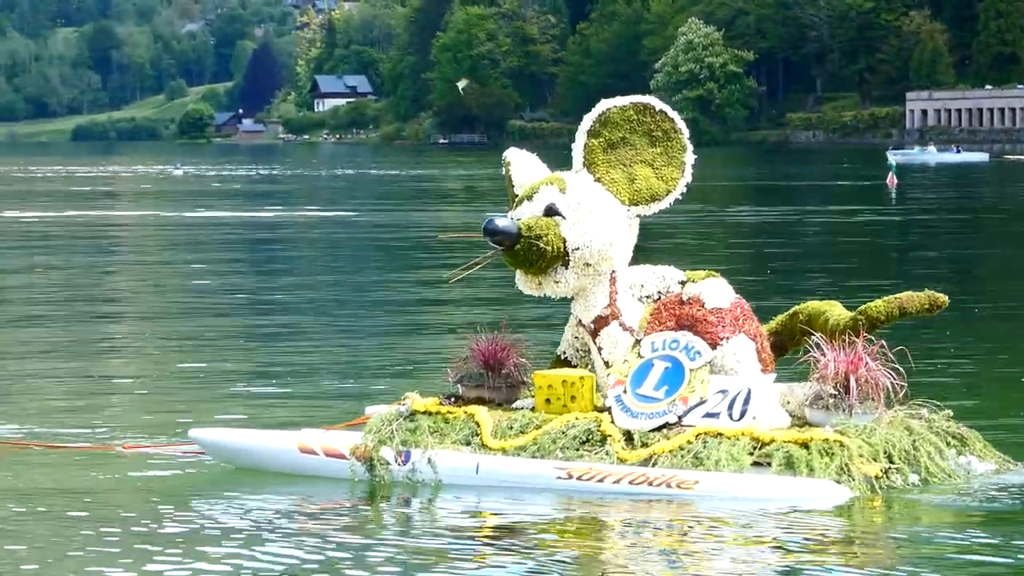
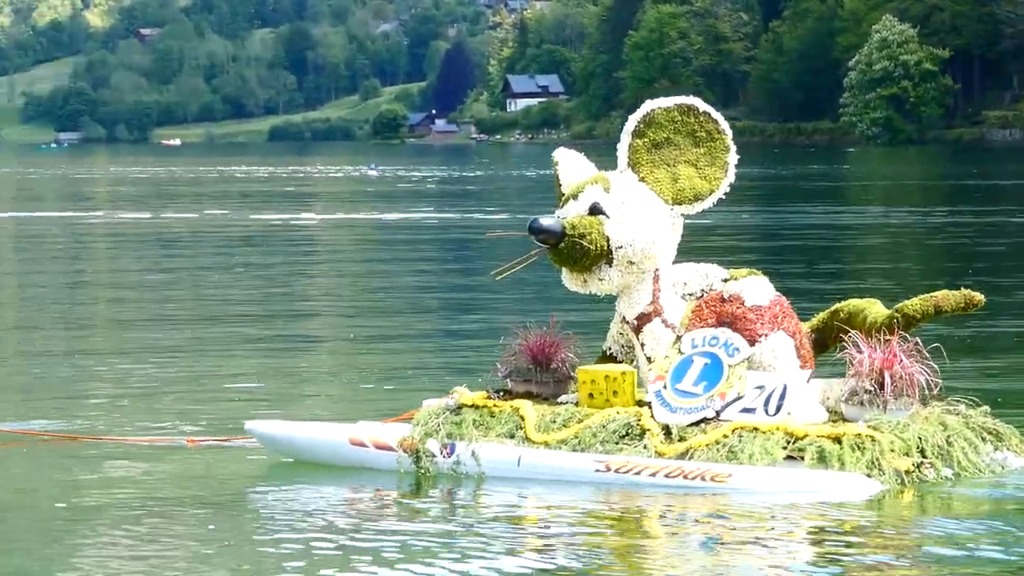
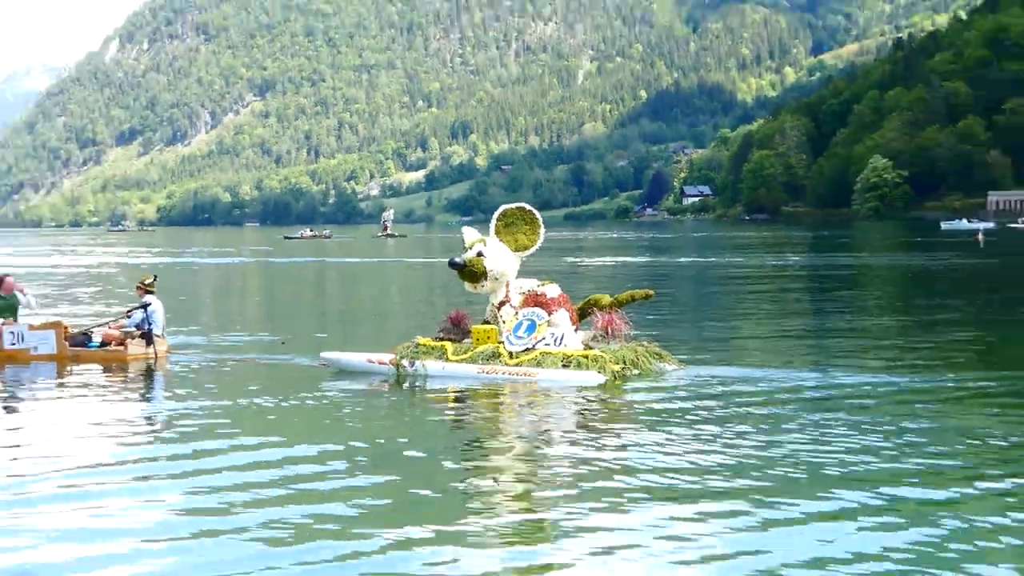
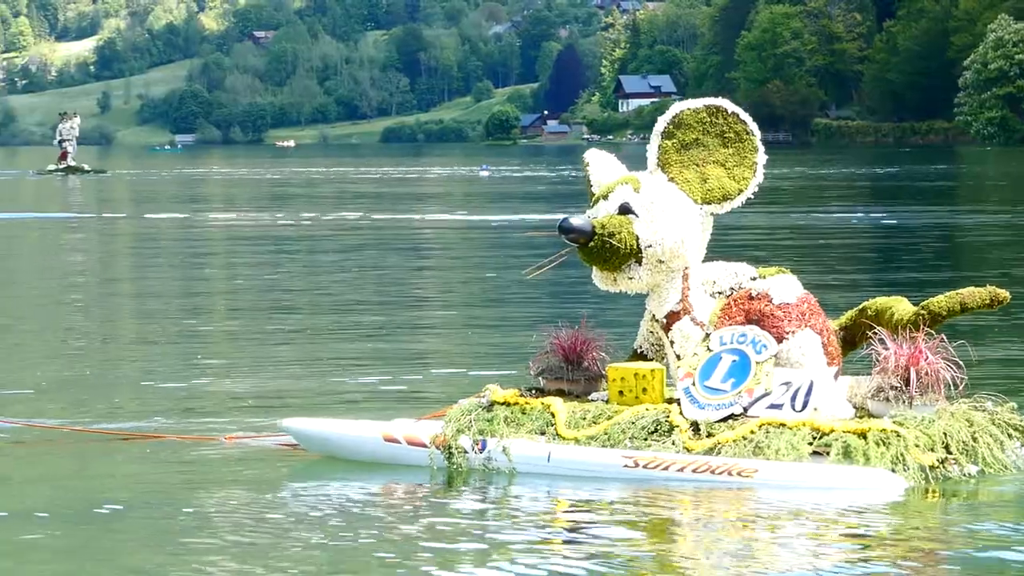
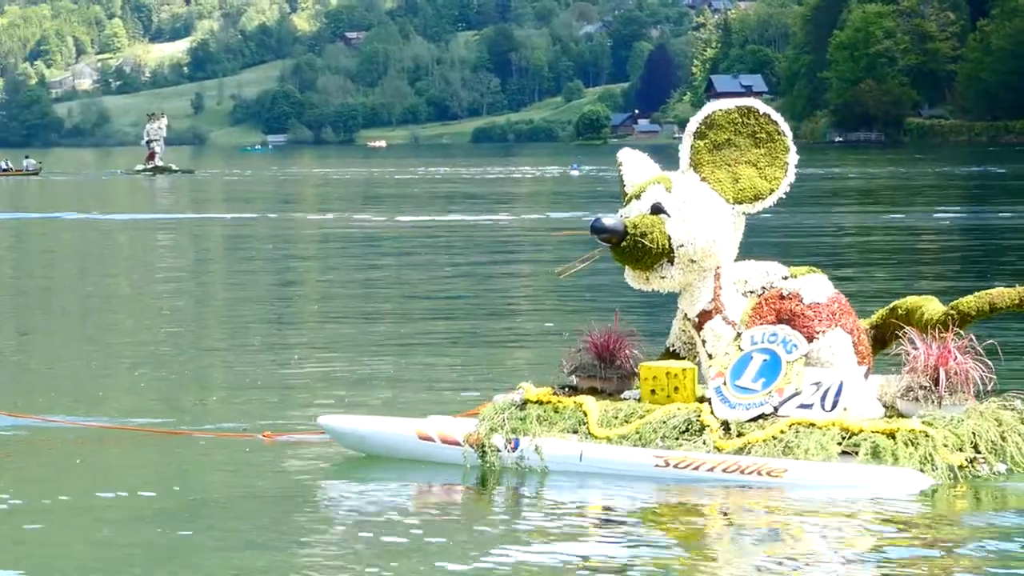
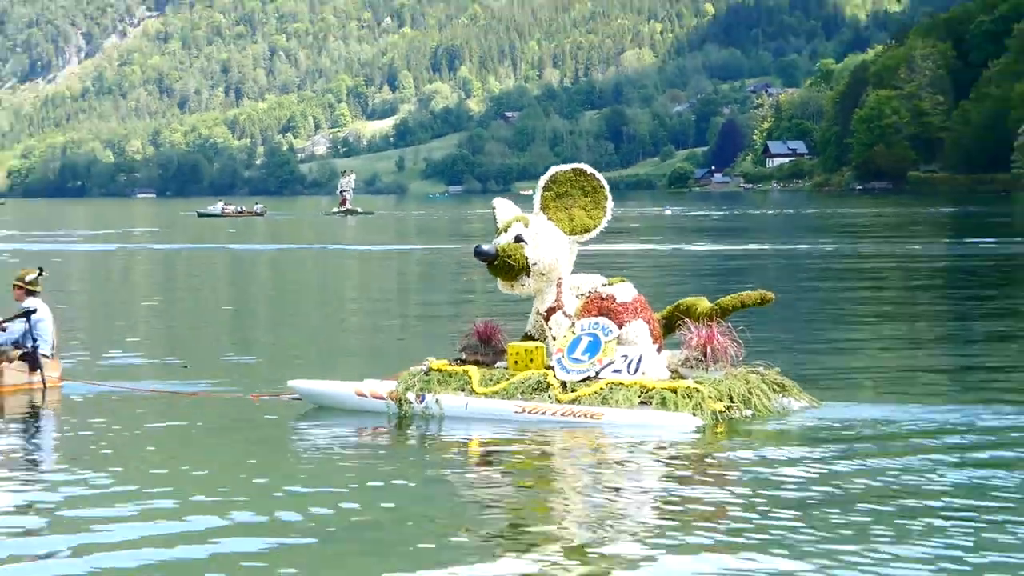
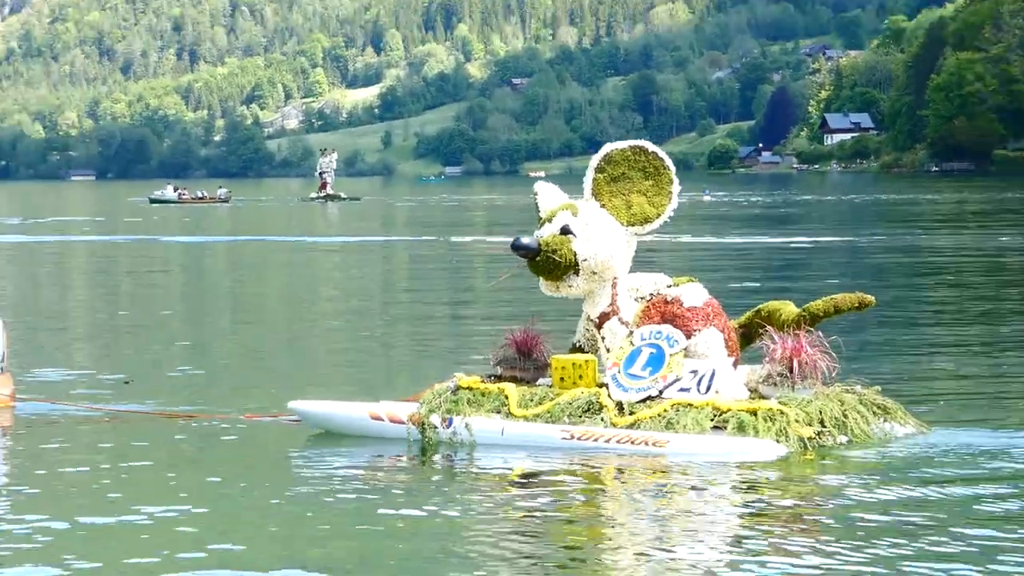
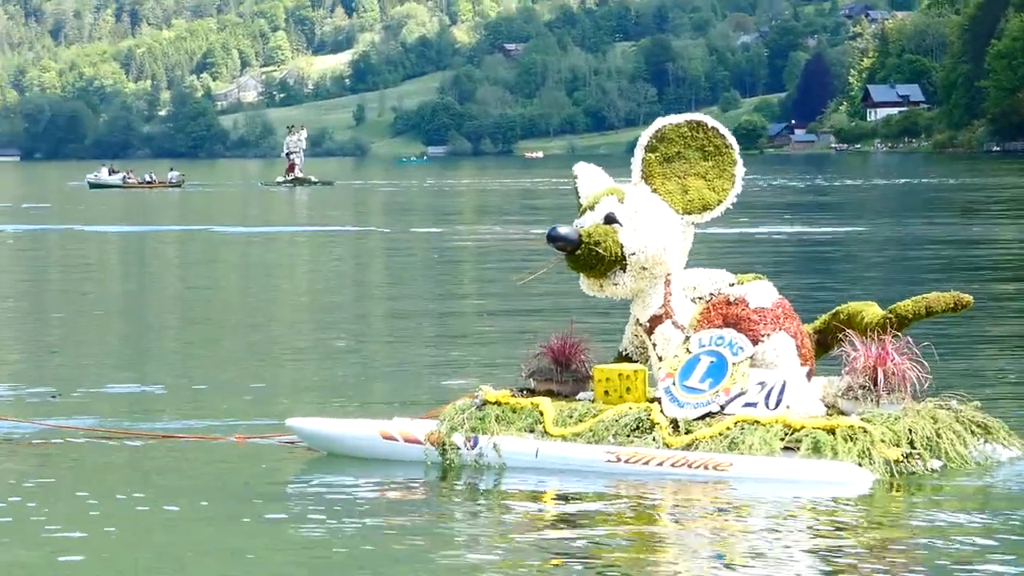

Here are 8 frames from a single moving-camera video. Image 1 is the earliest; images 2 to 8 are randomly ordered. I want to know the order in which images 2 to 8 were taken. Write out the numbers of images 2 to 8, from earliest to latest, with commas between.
2, 4, 5, 8, 7, 6, 3
